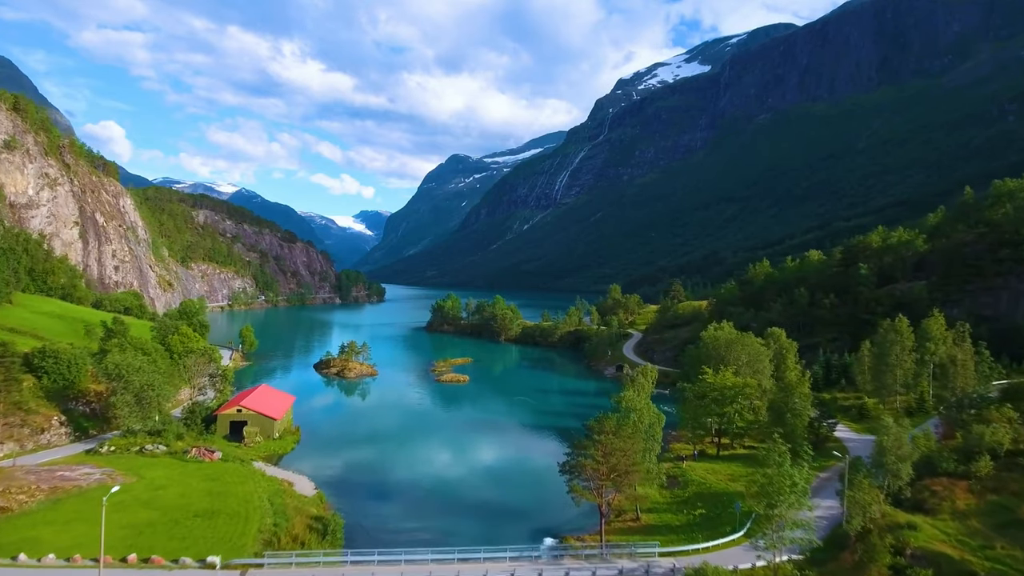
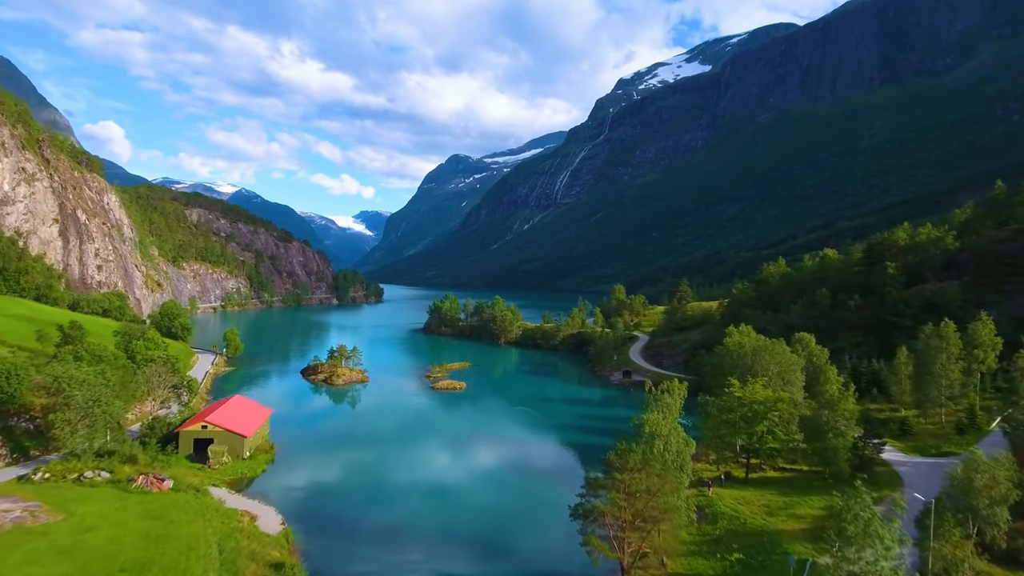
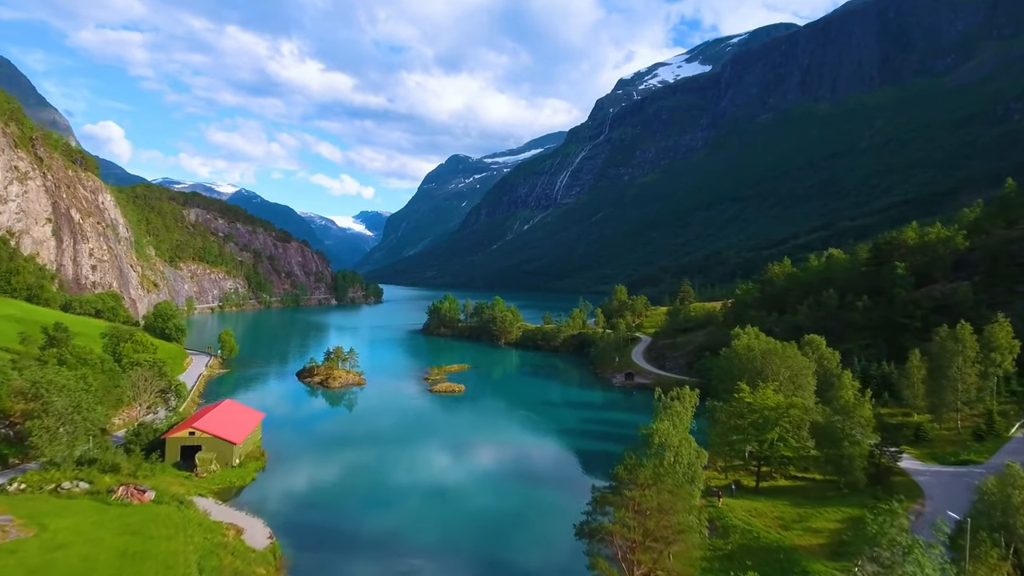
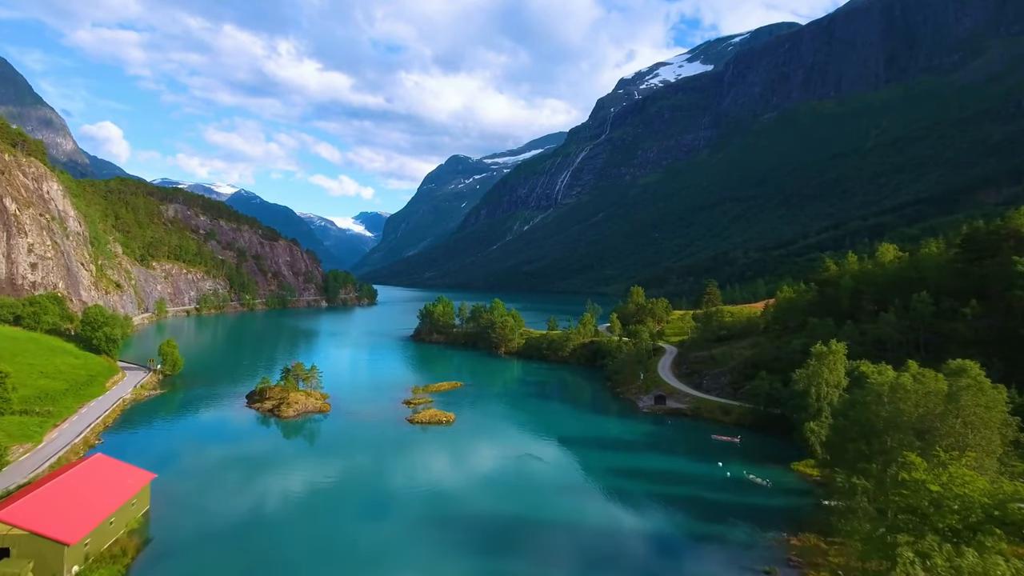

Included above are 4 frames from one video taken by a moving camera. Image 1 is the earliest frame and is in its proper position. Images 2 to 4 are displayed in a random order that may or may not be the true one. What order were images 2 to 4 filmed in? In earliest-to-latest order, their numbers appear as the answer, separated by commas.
2, 3, 4
